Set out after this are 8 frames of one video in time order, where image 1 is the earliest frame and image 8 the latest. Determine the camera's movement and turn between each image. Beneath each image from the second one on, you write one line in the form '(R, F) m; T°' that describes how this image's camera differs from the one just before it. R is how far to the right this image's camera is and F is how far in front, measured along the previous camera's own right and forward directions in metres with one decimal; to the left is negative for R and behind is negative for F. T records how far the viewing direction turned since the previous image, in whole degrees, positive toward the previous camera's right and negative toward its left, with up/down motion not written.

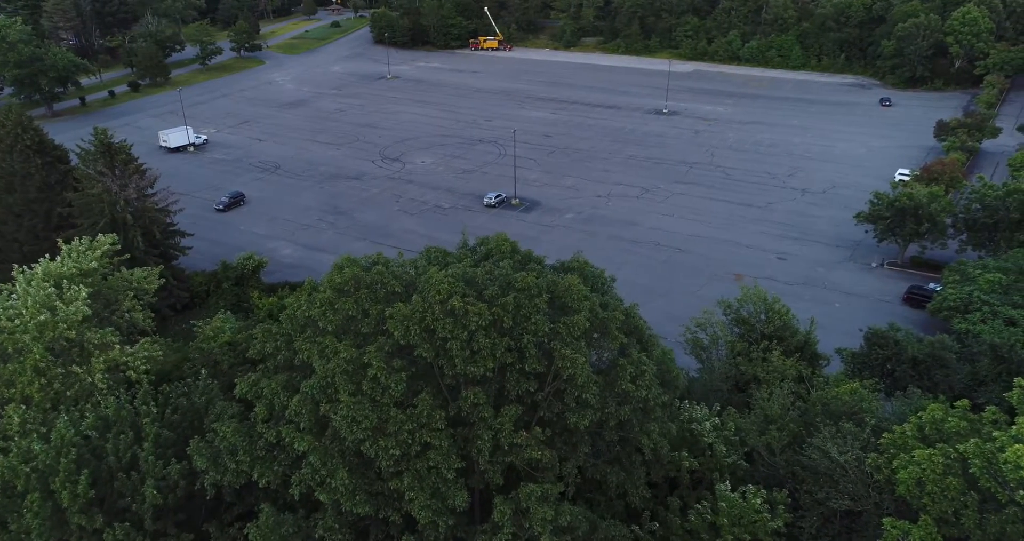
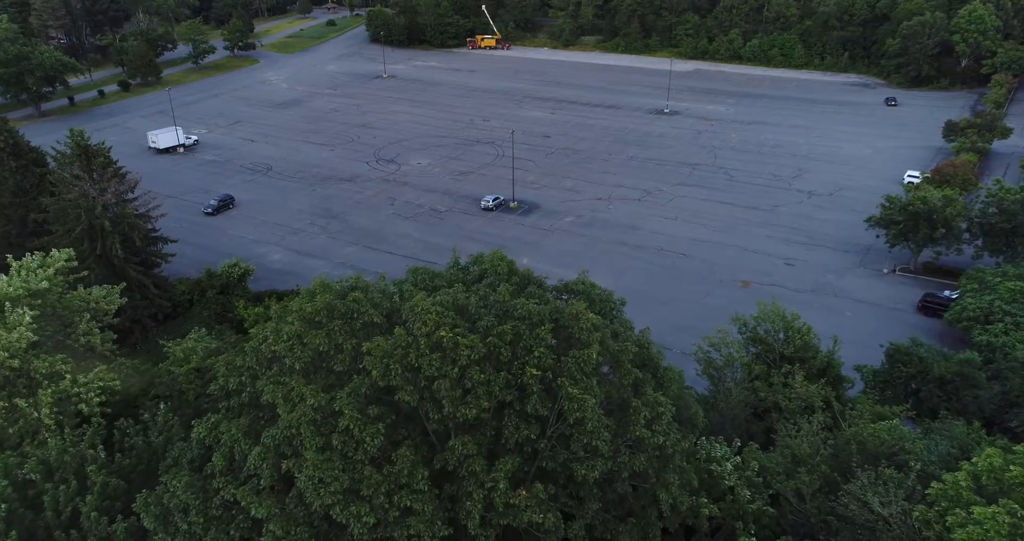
(0.0, +1.4) m; 0°
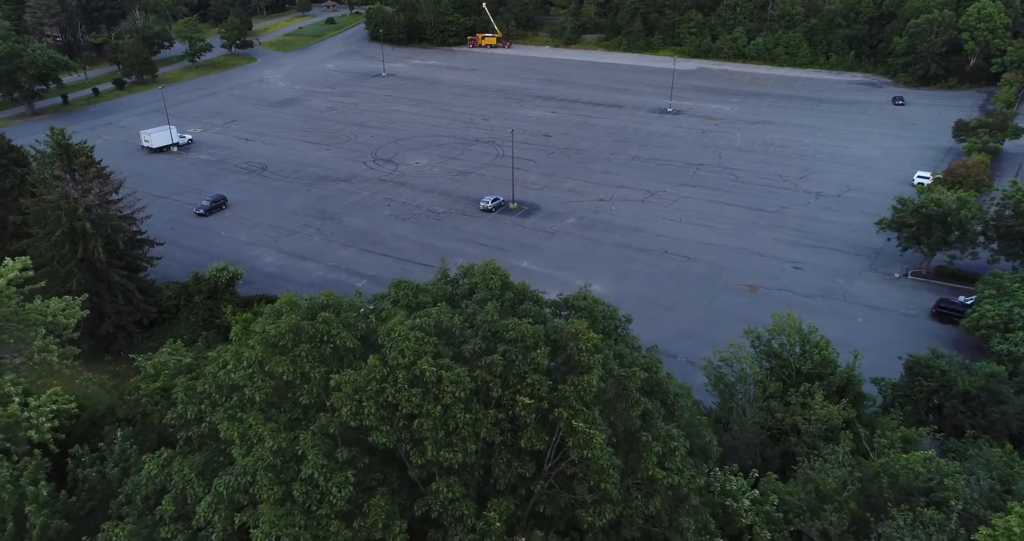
(+0.1, +1.1) m; 0°
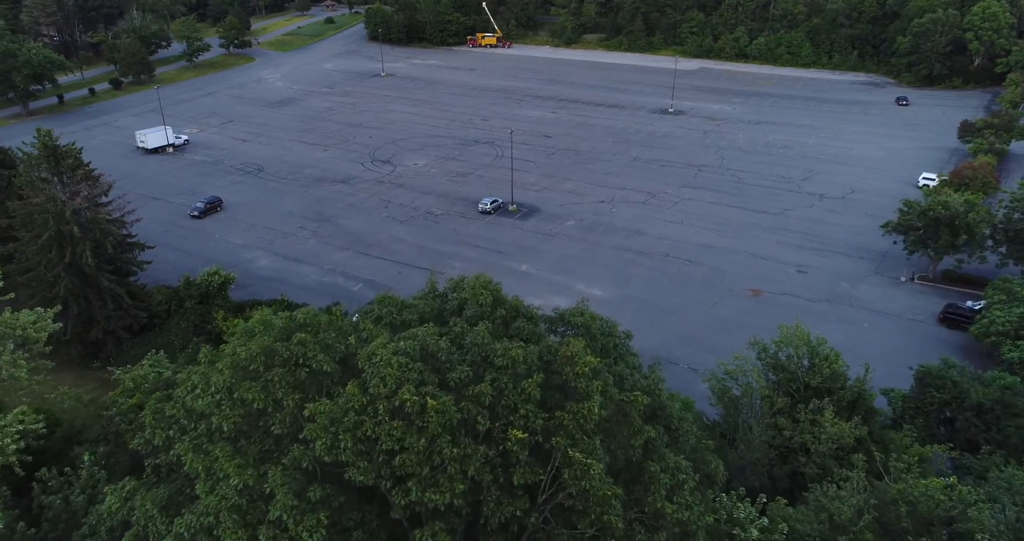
(+0.1, +0.6) m; 0°
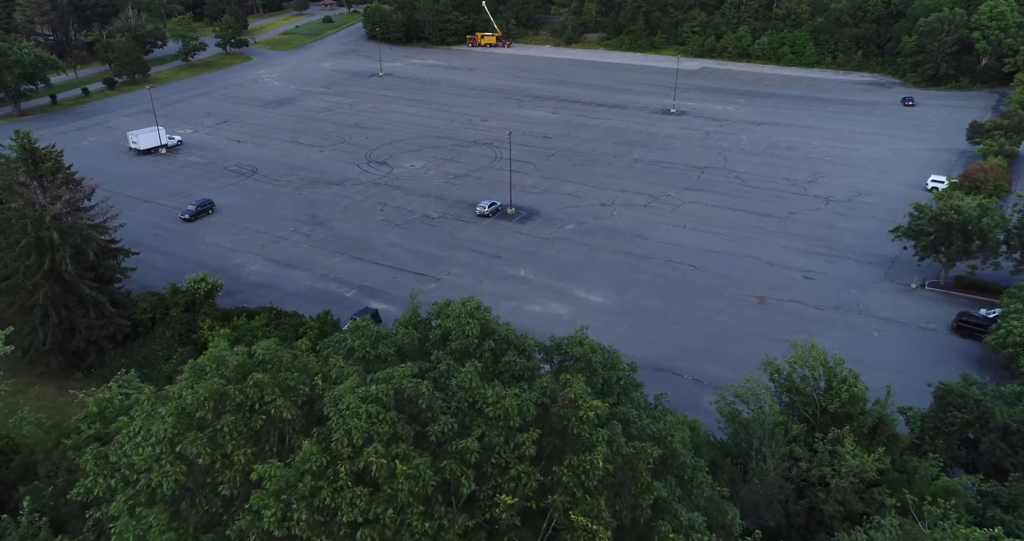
(+0.1, +1.0) m; 0°
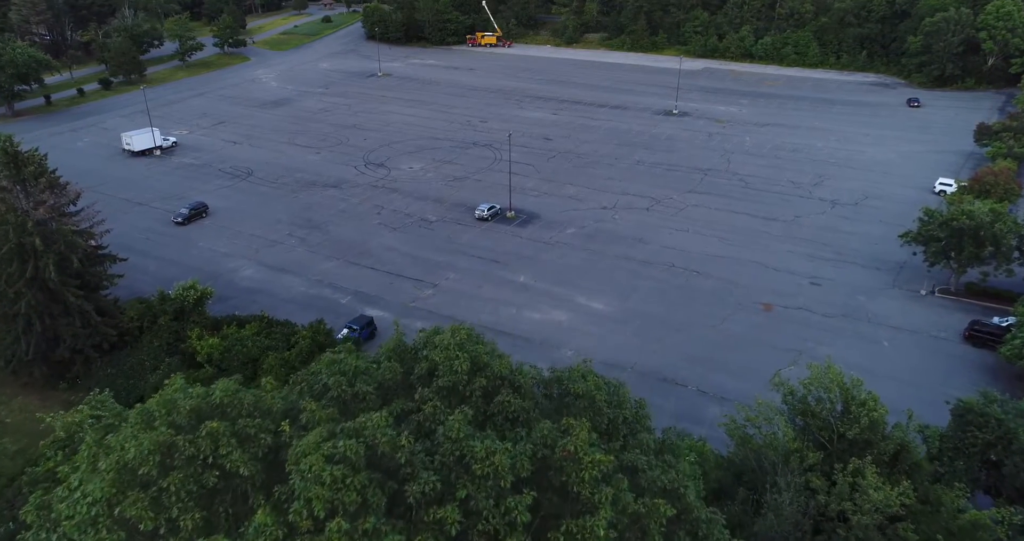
(+0.1, +0.8) m; 0°
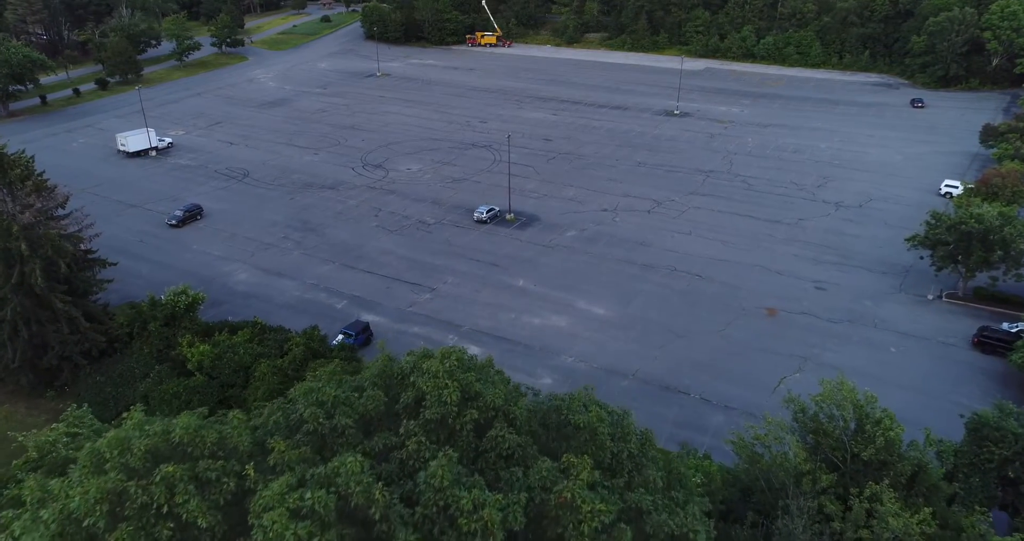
(+0.1, +0.6) m; 0°
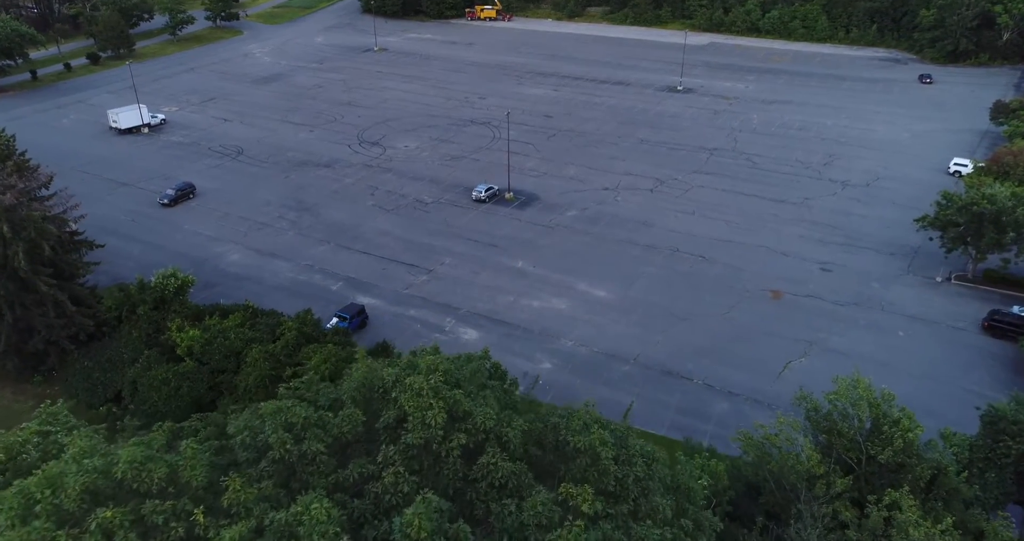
(+0.1, +0.7) m; 0°
